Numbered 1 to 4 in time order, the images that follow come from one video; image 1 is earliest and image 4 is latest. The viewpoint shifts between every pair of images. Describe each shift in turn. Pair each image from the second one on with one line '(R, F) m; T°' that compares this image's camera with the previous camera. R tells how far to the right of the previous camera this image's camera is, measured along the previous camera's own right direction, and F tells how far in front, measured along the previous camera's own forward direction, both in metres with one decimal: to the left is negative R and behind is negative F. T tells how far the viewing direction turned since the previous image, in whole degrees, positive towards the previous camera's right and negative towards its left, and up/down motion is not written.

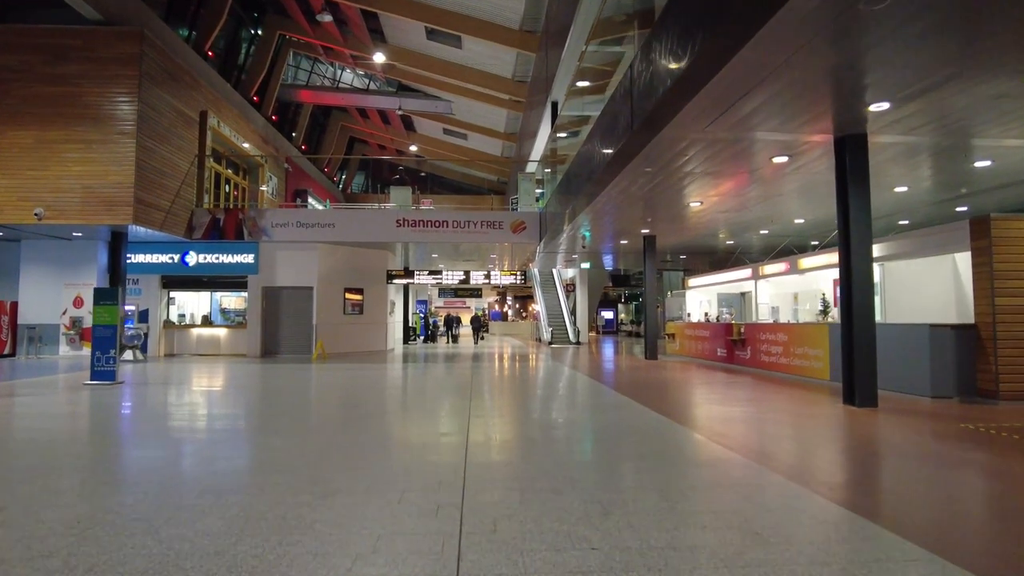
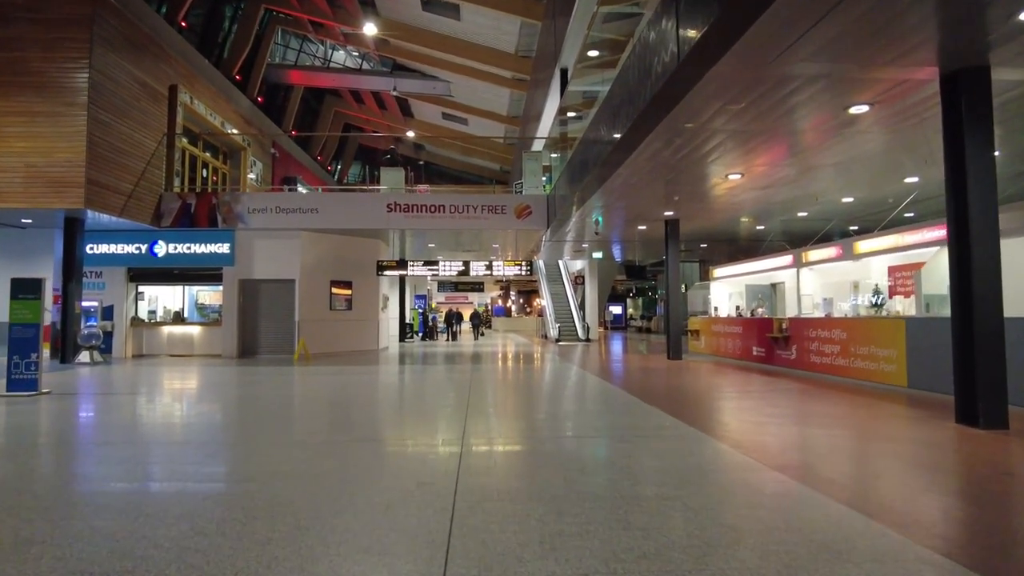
(0.0, +1.6) m; 0°
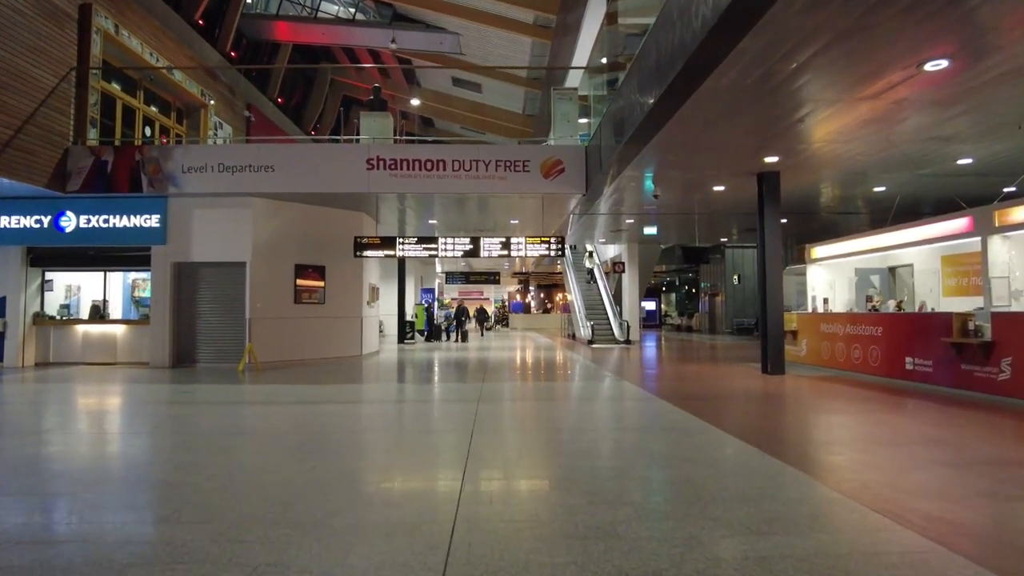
(-0.1, +3.8) m; -1°
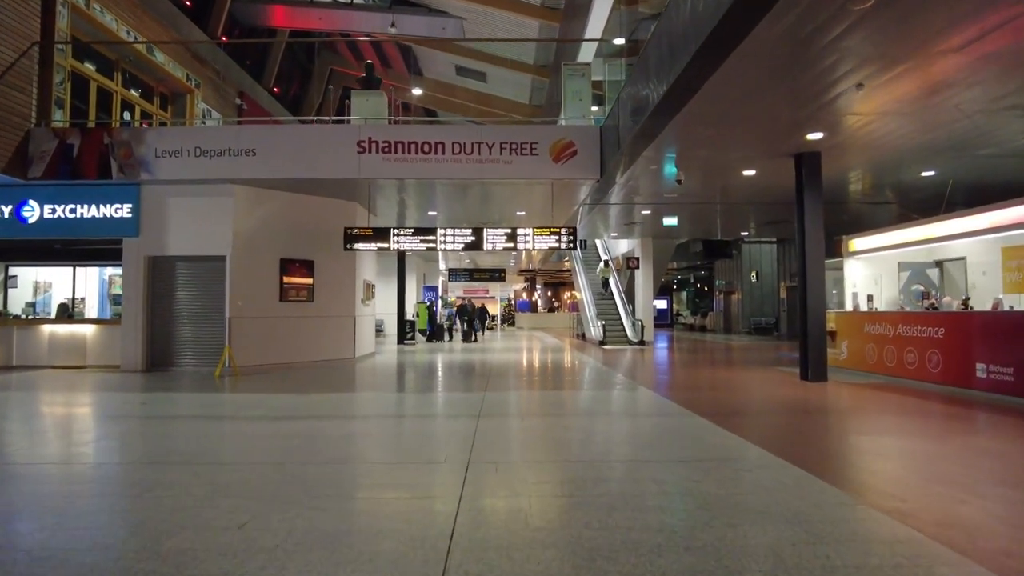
(0.0, +1.0) m; -1°
